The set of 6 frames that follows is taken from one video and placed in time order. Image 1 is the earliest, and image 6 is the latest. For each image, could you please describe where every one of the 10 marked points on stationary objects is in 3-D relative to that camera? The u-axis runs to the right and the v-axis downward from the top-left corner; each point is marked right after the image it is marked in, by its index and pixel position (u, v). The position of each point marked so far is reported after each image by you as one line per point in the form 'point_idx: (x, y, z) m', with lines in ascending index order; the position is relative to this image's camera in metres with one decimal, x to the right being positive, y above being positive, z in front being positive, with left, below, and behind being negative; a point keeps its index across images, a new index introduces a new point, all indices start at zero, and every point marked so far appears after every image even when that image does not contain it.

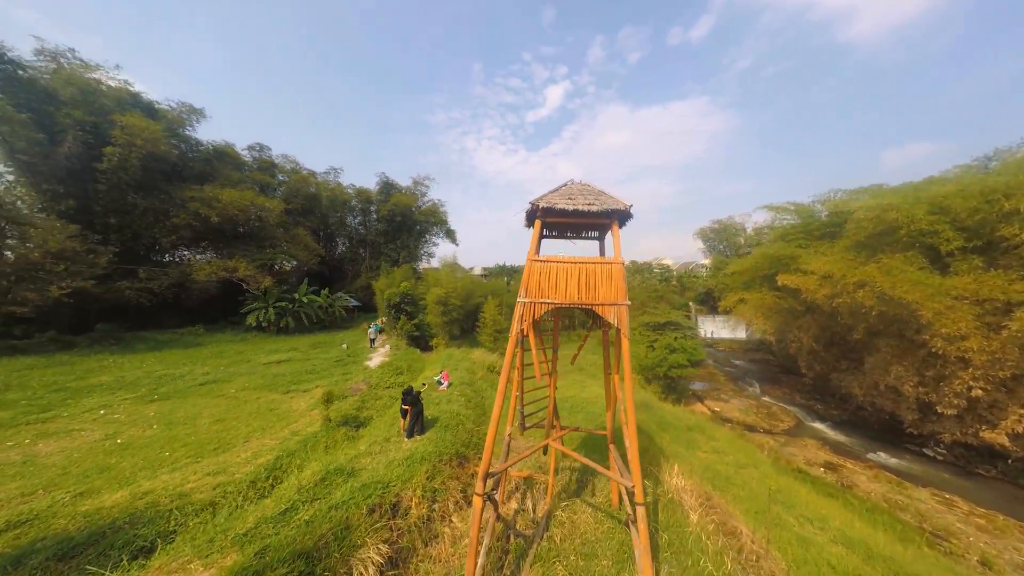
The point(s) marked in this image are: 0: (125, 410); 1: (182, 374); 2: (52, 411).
0: (-10.2, -3.1, +8.9) m
1: (-11.5, -2.9, +11.8) m
2: (-11.9, -3.0, +8.8) m
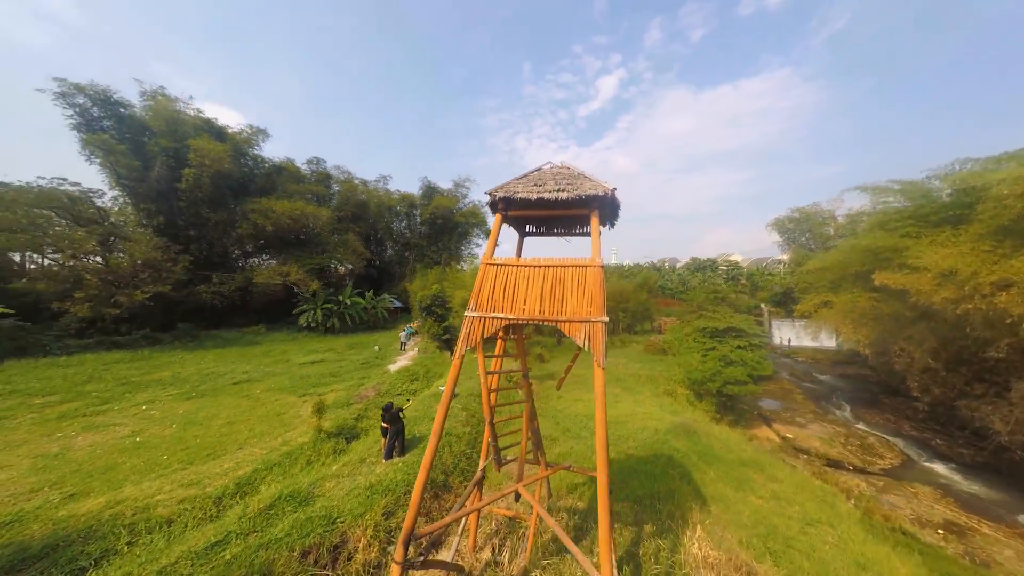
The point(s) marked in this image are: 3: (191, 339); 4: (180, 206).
0: (-10.0, -3.3, +9.7) m
1: (-10.8, -3.1, +12.8) m
2: (-11.7, -3.2, +9.9) m
3: (-17.0, -2.5, +17.8) m
4: (-18.4, +4.6, +18.6) m
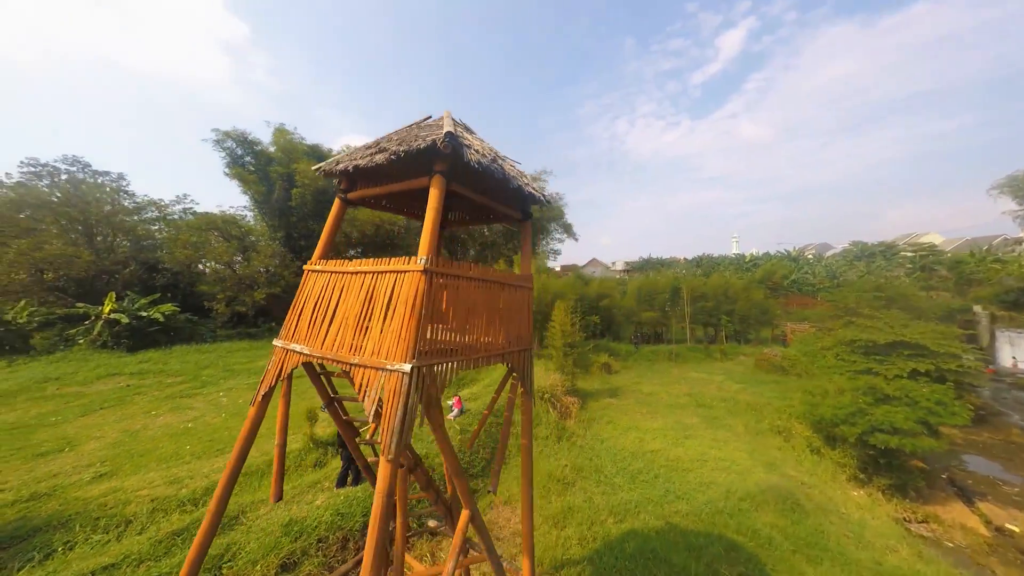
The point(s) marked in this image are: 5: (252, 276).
0: (-9.2, -3.4, +11.2) m
1: (-9.0, -3.2, +14.4) m
2: (-10.8, -3.4, +11.9) m
3: (-13.3, -2.6, +21.1) m
4: (-14.4, +4.5, +22.3) m
5: (-15.3, +1.0, +20.1) m
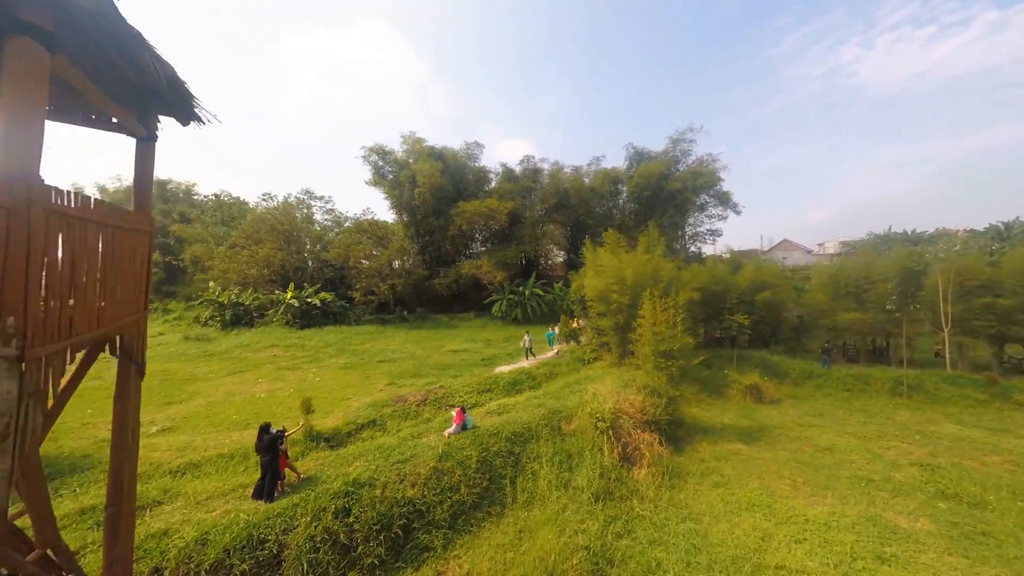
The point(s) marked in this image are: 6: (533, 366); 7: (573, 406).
0: (-6.9, -3.0, +12.6) m
1: (-5.2, -2.8, +15.3) m
2: (-7.9, -3.0, +14.0) m
3: (-5.9, -2.1, +23.3) m
4: (-6.4, +5.0, +24.8) m
5: (-8.1, +1.5, +23.3) m
6: (+0.6, -2.7, +11.8) m
7: (+1.4, -2.7, +8.0) m
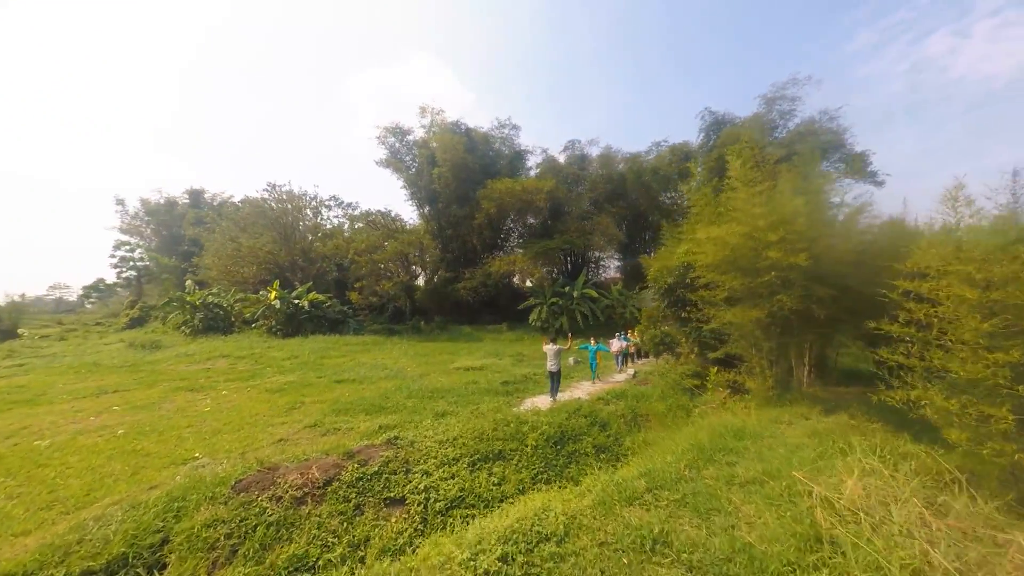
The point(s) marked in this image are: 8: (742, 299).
0: (-5.9, -2.4, +7.7) m
1: (-3.9, -2.3, +10.2) m
2: (-6.8, -2.4, +9.2) m
3: (-3.6, -2.2, +18.2) m
4: (-3.8, +4.7, +20.3) m
5: (-5.8, +1.3, +18.8) m
6: (+1.4, -2.0, +6.0) m
7: (+1.7, -1.7, +2.1) m
8: (+4.0, -0.2, +6.1) m
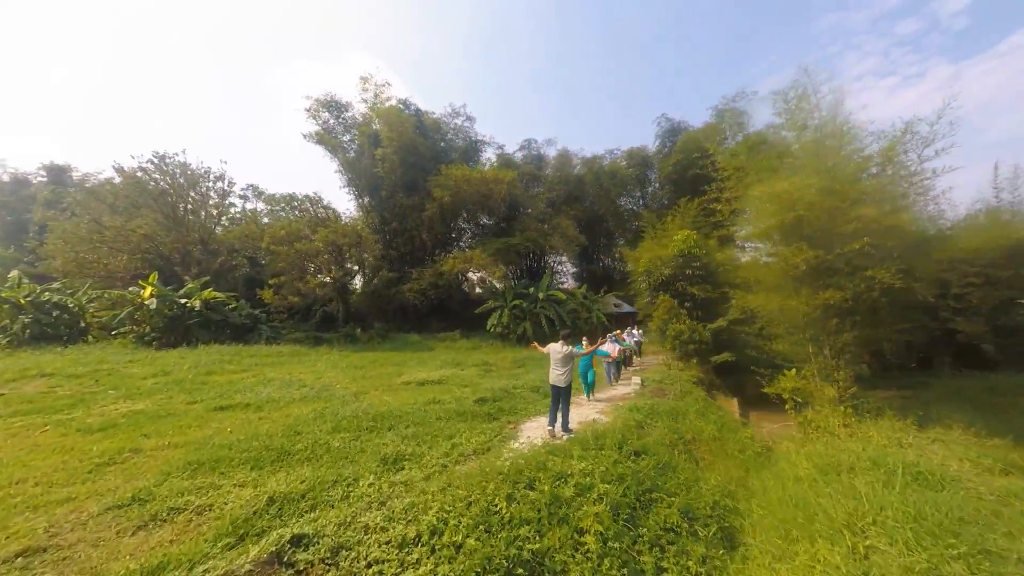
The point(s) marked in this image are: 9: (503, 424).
0: (-6.2, -2.0, +4.5) m
1: (-4.6, -2.0, +7.3) m
2: (-7.3, -2.0, +5.9) m
3: (-5.6, -2.2, +15.3) m
4: (-6.1, +4.7, +17.5) m
5: (-7.8, +1.4, +15.6) m
6: (+1.4, -1.6, +4.0) m
7: (+2.3, -1.2, +0.3) m
8: (+4.0, +0.1, +4.6) m
9: (-0.1, -1.8, +4.6) m
